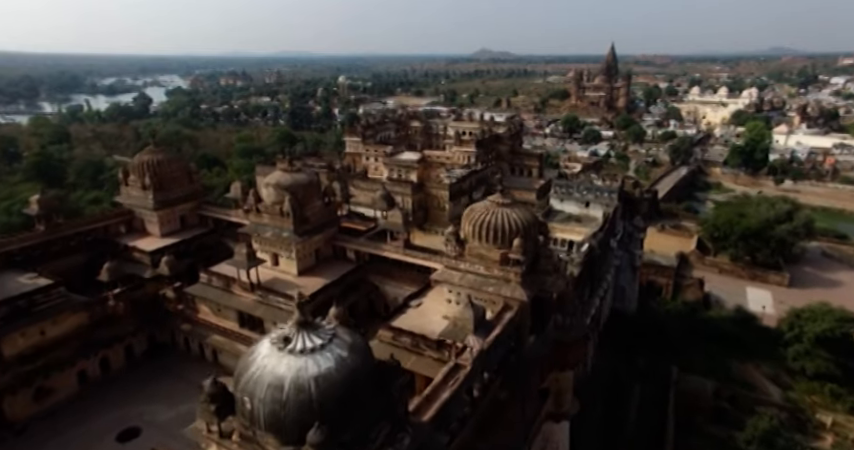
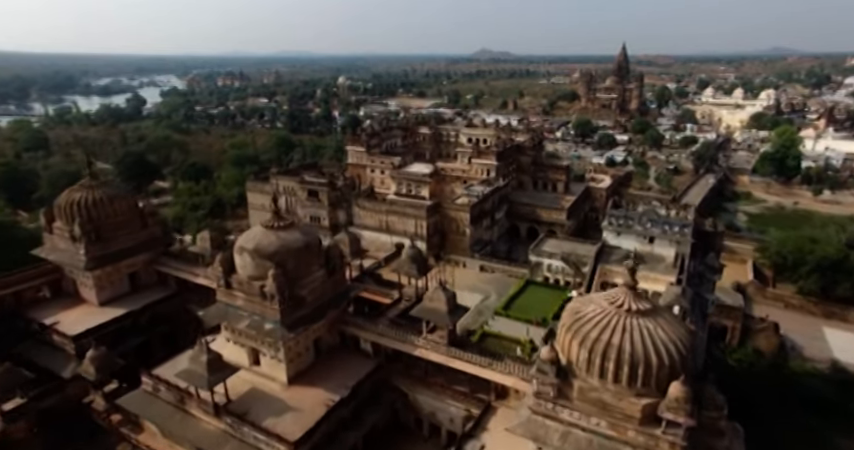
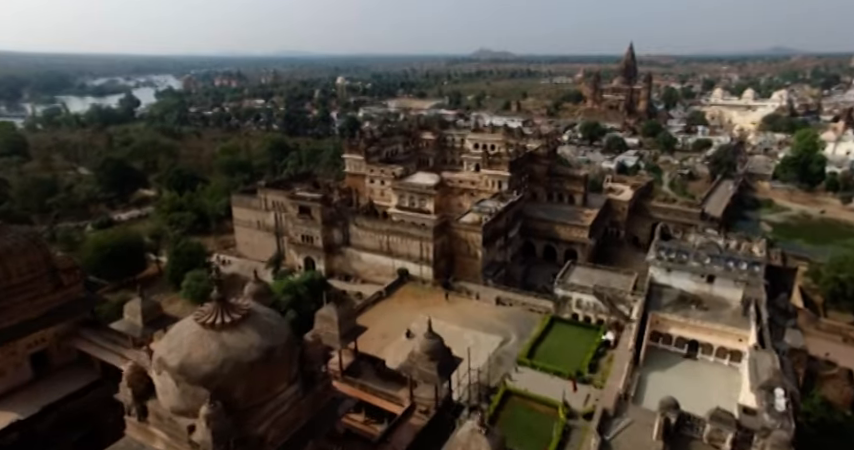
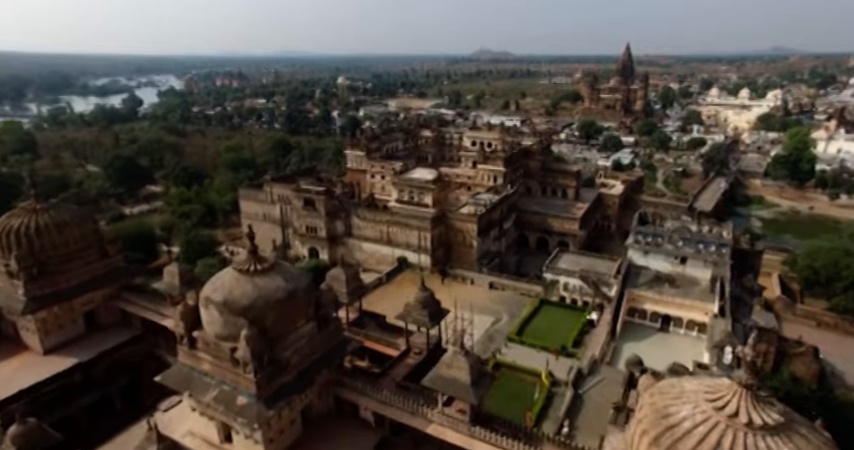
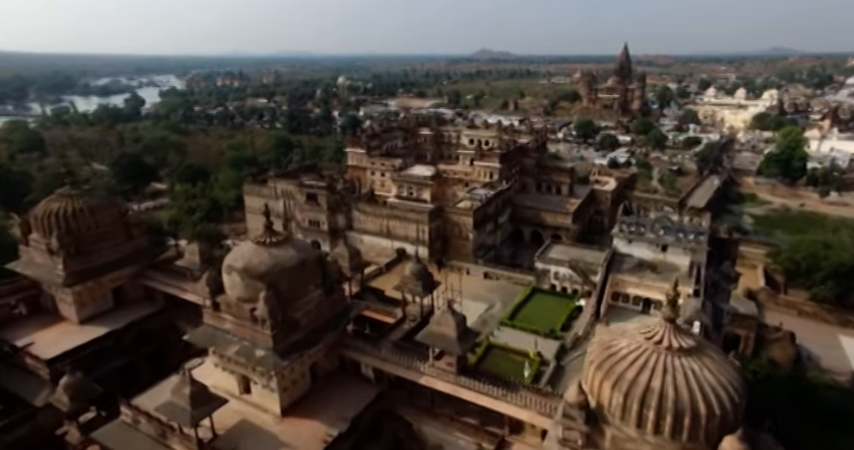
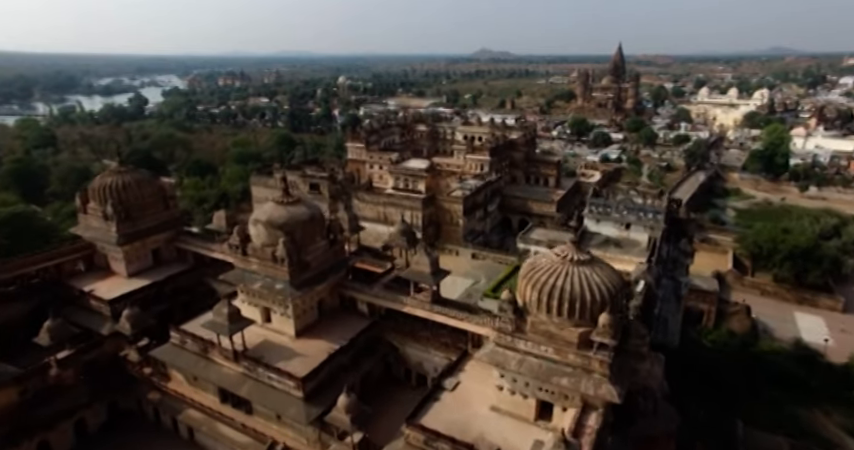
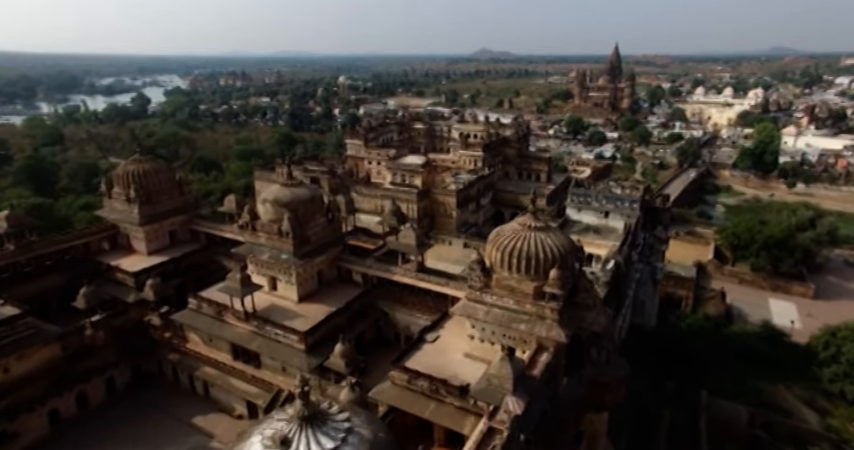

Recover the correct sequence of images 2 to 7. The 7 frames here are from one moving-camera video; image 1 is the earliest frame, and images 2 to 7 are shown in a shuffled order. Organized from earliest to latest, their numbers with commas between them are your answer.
7, 6, 2, 5, 4, 3
